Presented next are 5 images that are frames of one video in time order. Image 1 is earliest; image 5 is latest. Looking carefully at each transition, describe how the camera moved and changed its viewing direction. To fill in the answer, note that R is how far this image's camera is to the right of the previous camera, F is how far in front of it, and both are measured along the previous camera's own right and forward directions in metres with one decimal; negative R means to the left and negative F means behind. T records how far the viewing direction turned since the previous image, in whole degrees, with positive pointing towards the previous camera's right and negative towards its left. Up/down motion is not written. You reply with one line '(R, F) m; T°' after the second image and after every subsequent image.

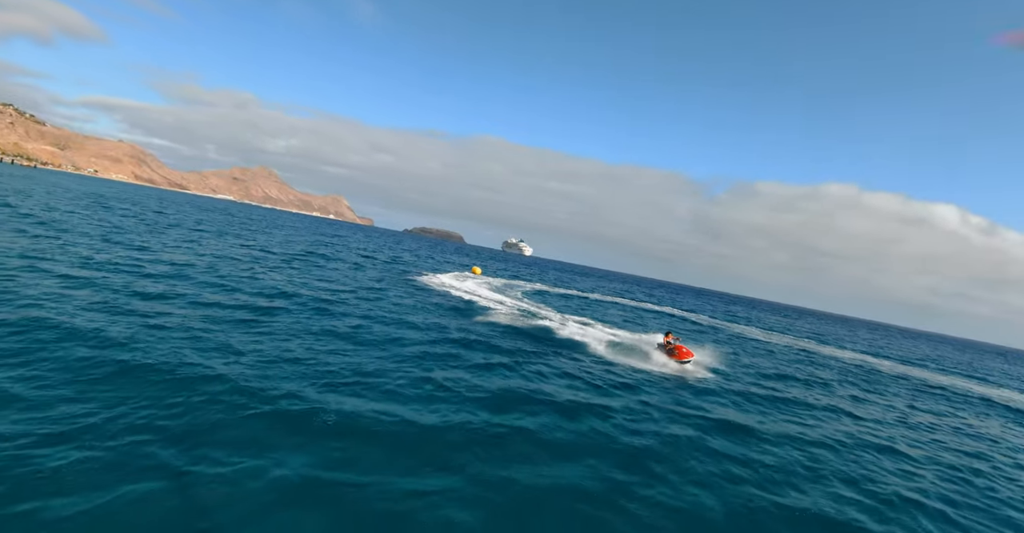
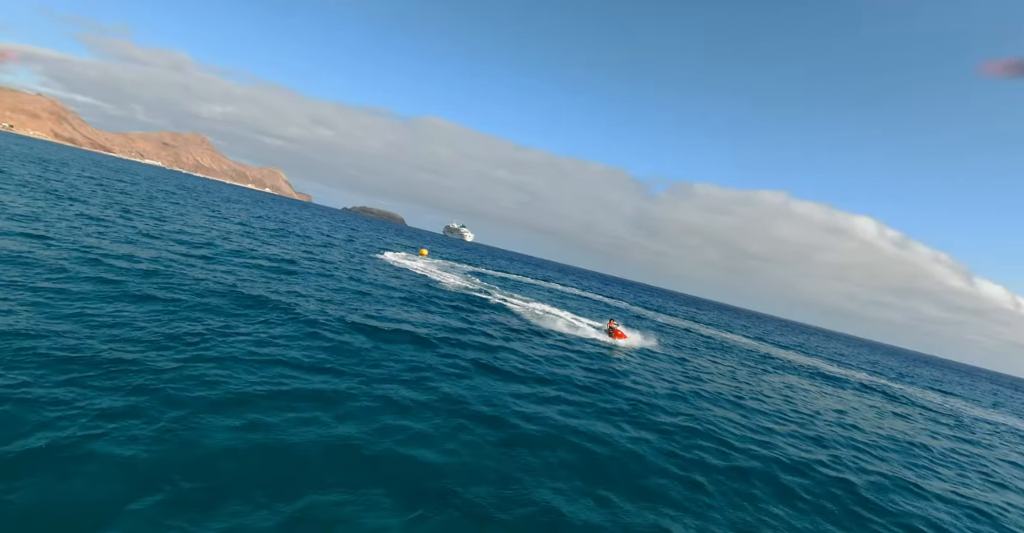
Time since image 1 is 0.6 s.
(-0.1, -1.7) m; +7°
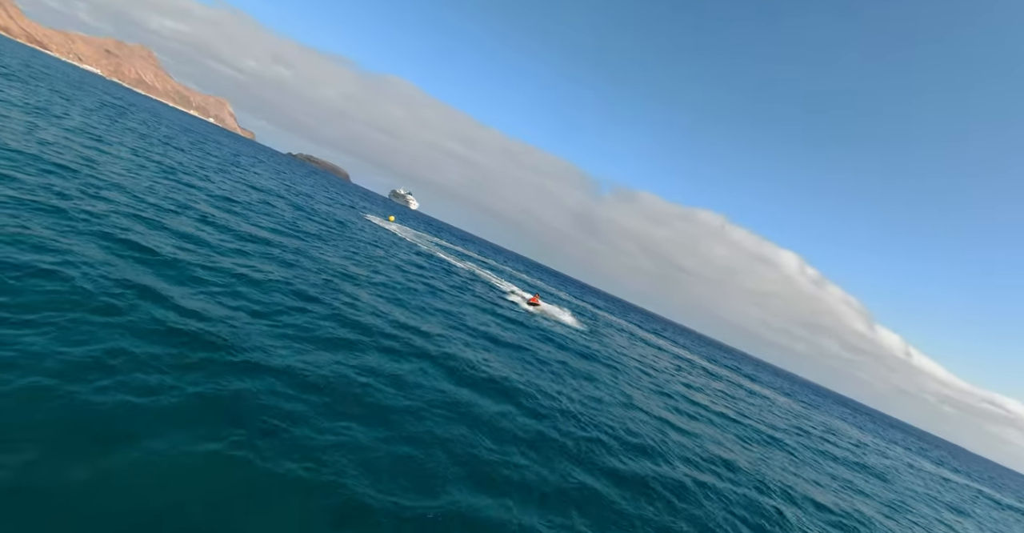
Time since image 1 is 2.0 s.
(-0.2, -3.8) m; +7°
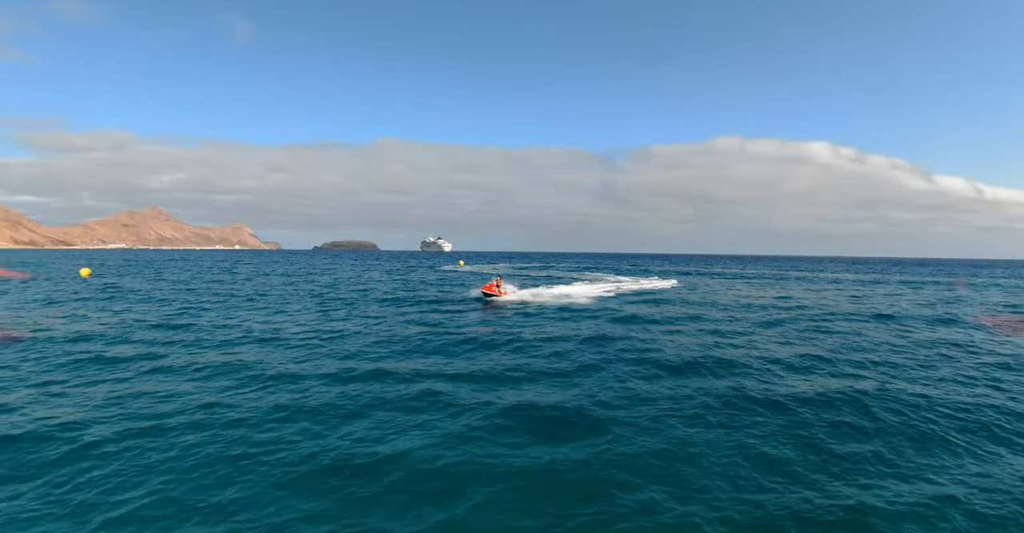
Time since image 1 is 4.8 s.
(-0.6, +2.4) m; -5°
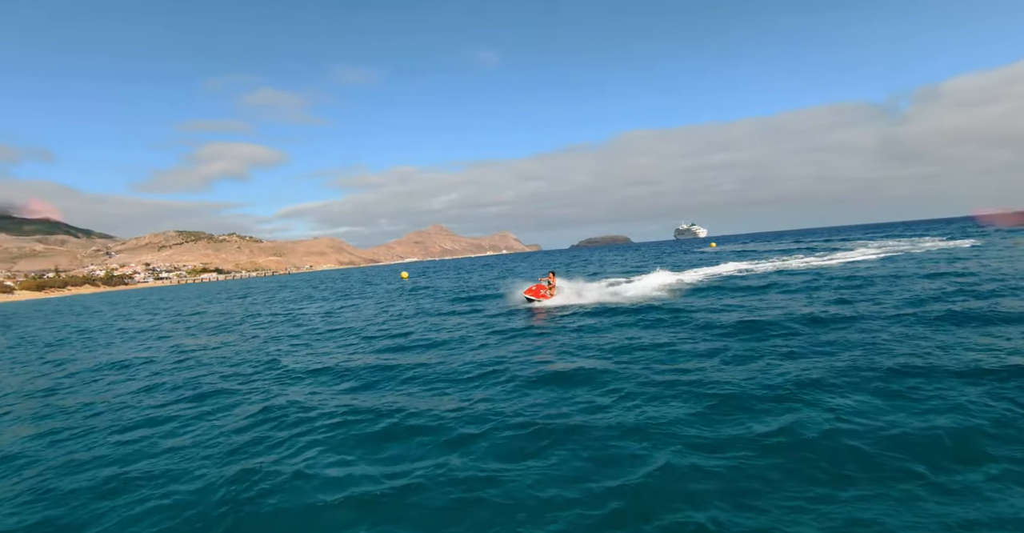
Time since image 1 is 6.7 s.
(+1.2, +4.2) m; -29°
